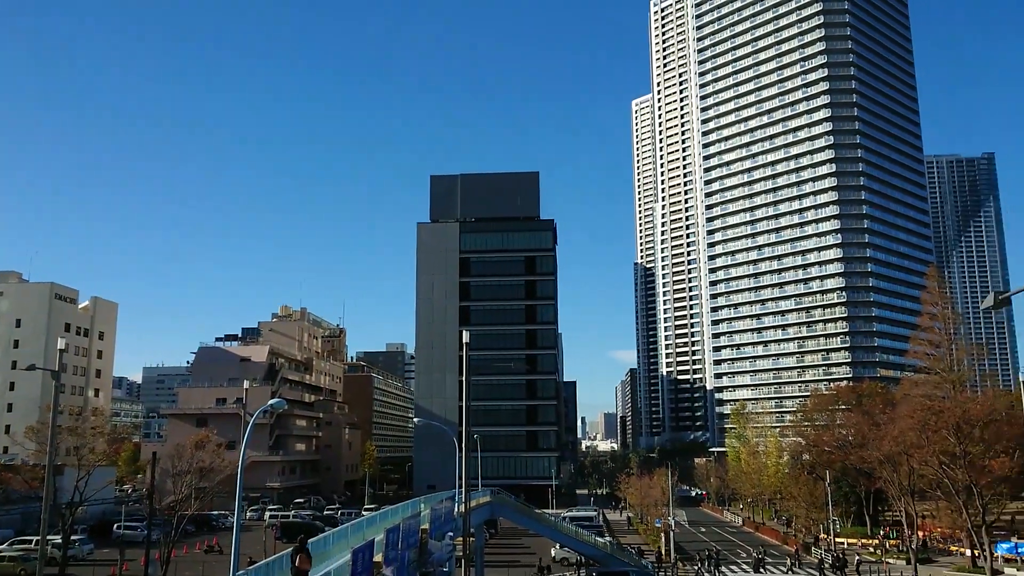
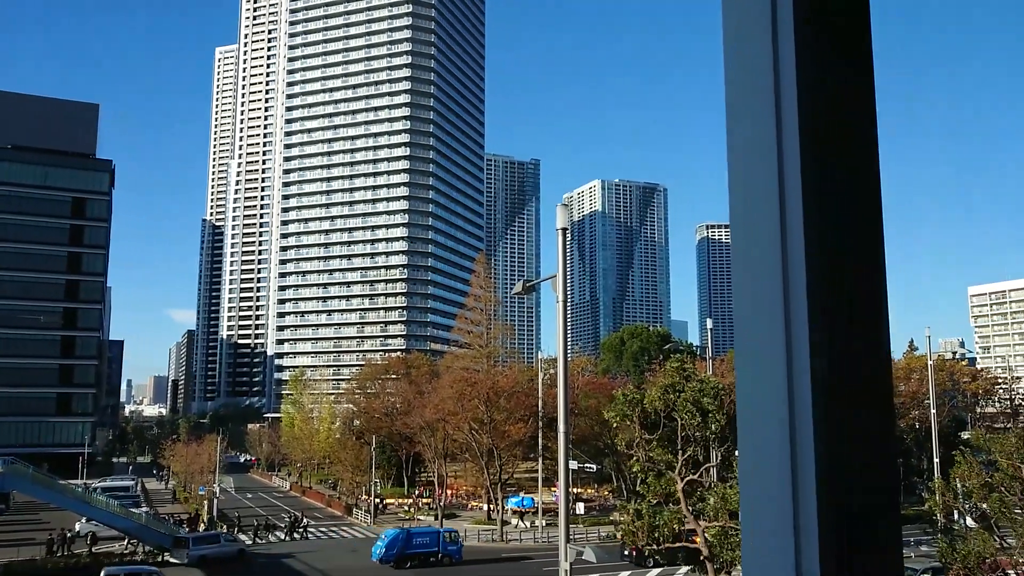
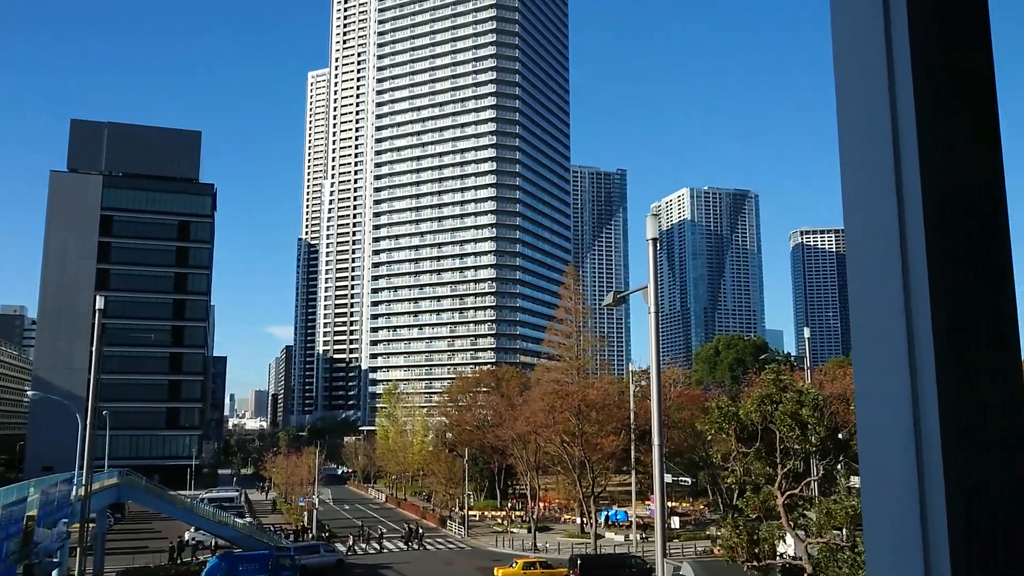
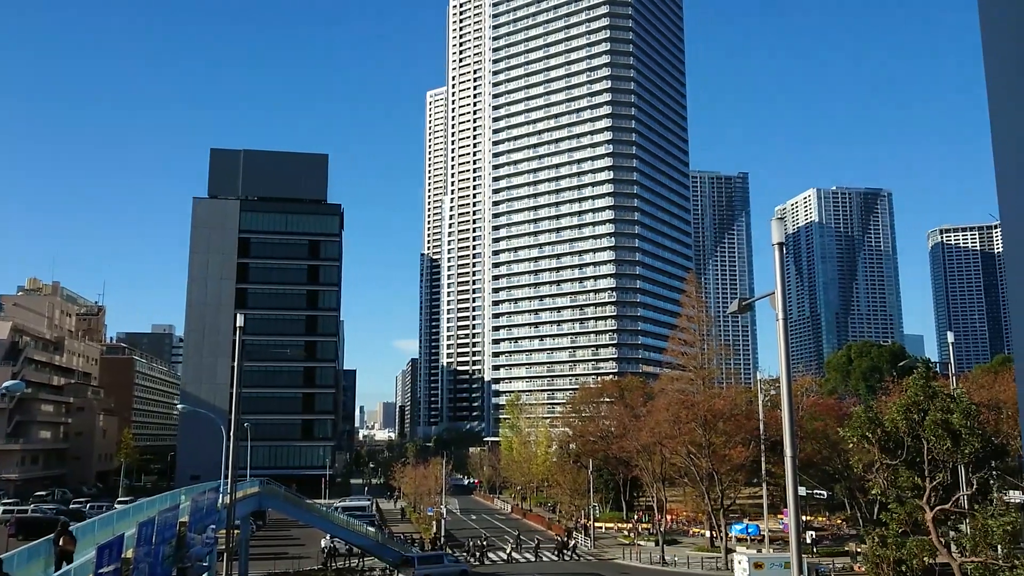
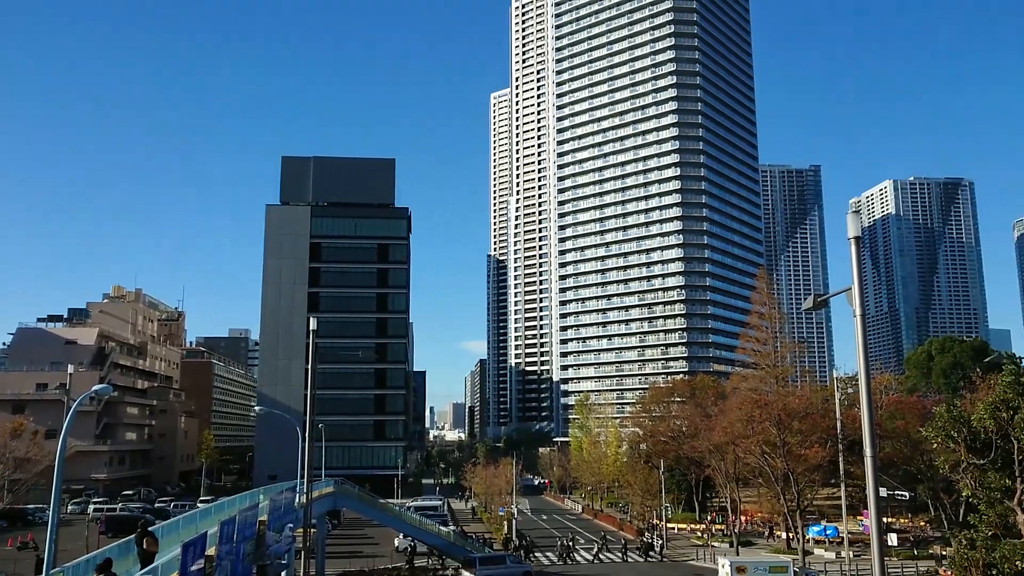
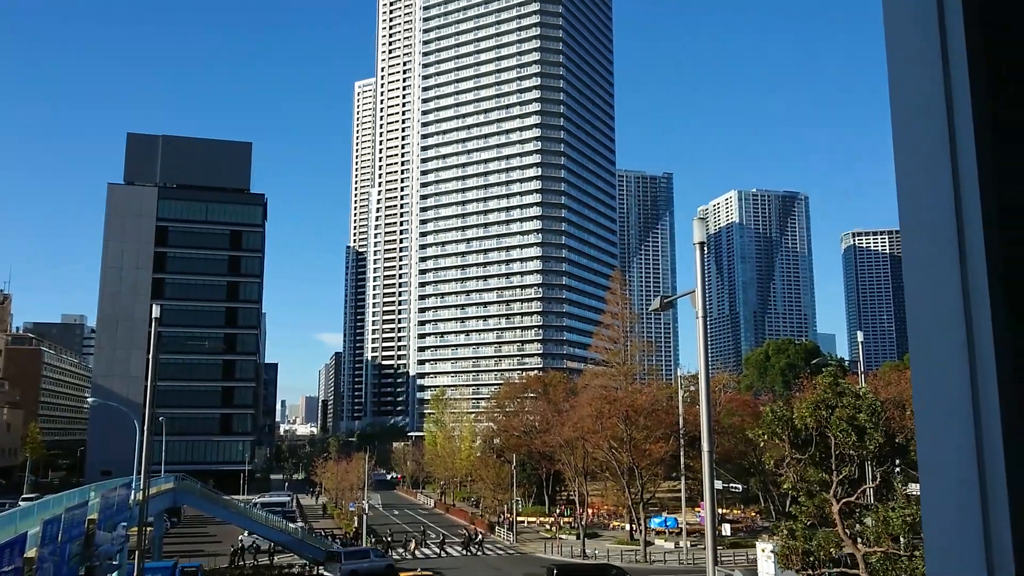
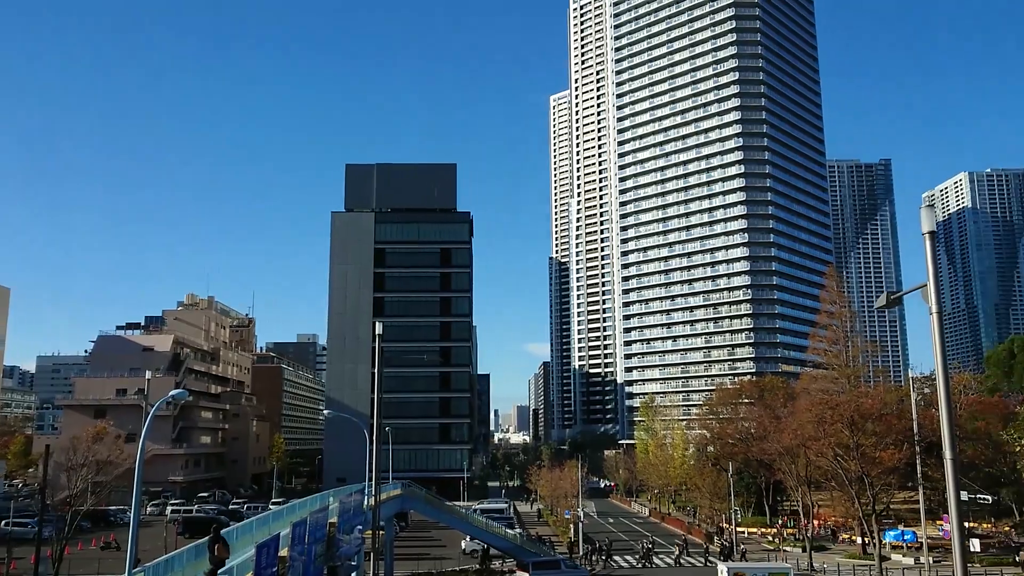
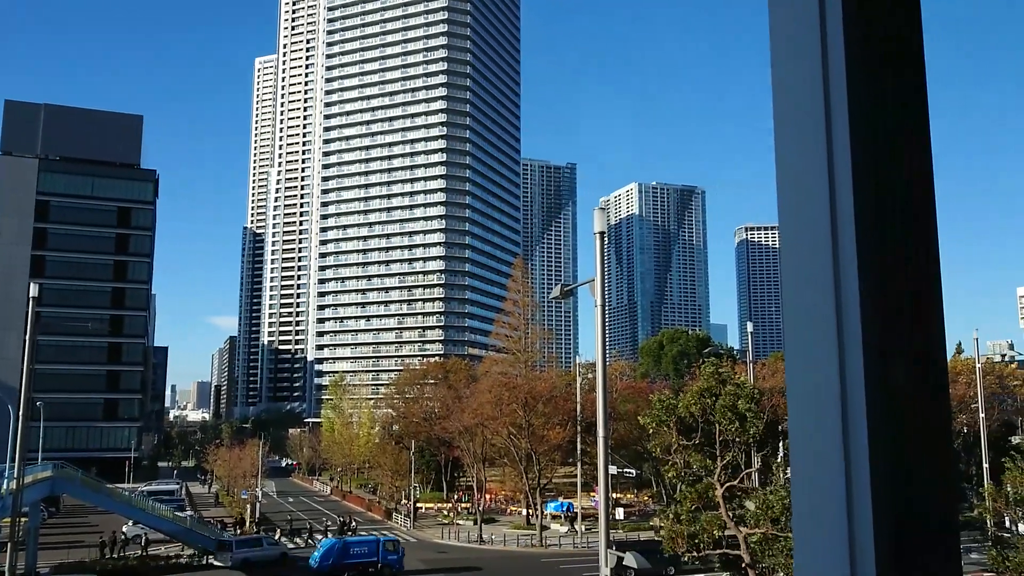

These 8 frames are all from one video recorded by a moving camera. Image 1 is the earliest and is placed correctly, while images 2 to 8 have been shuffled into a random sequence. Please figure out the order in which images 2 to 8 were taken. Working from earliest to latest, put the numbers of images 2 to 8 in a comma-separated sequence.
7, 5, 4, 6, 3, 8, 2
